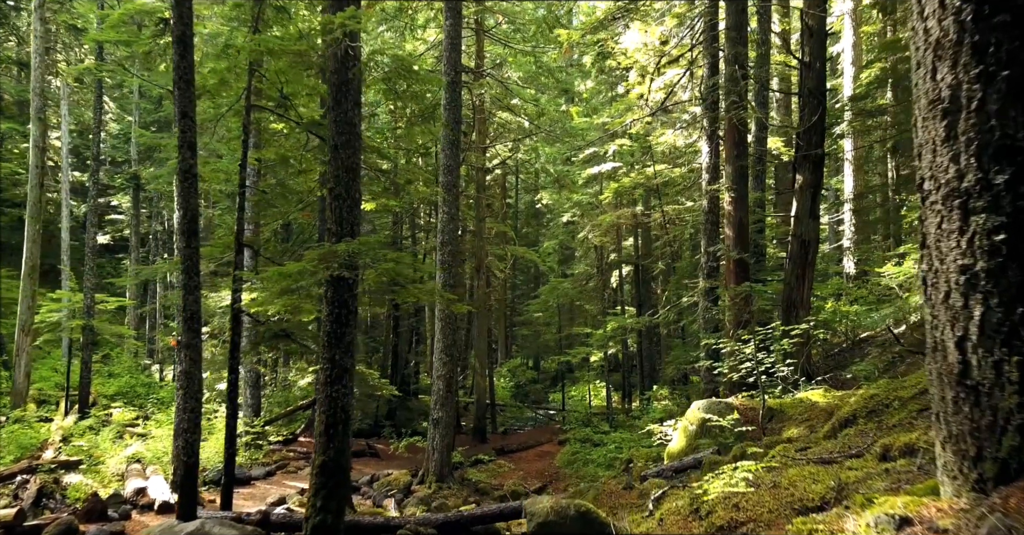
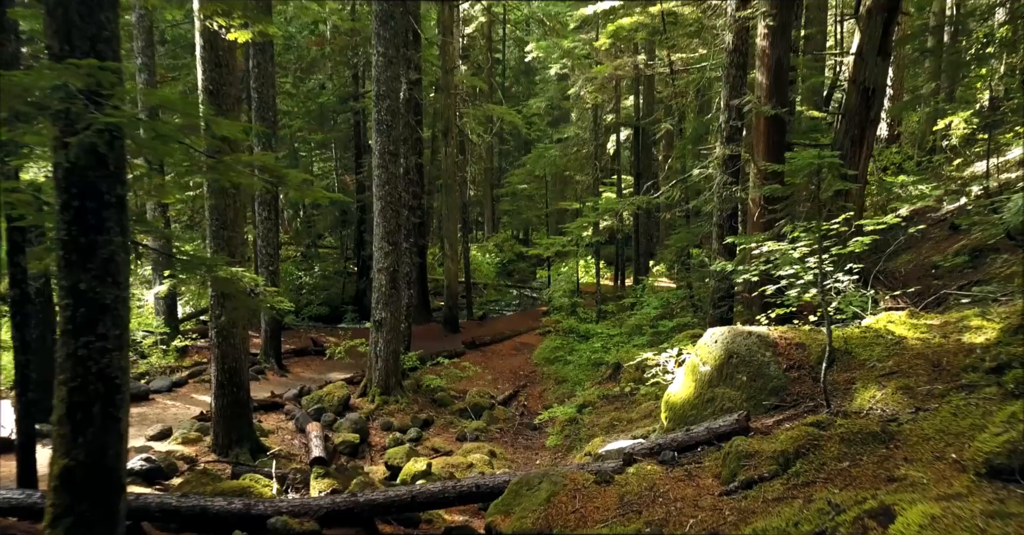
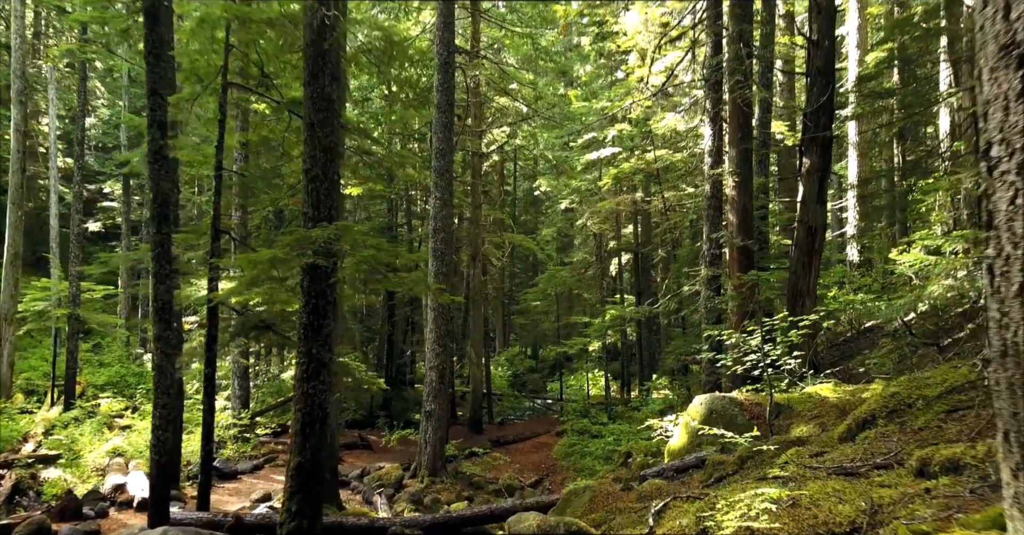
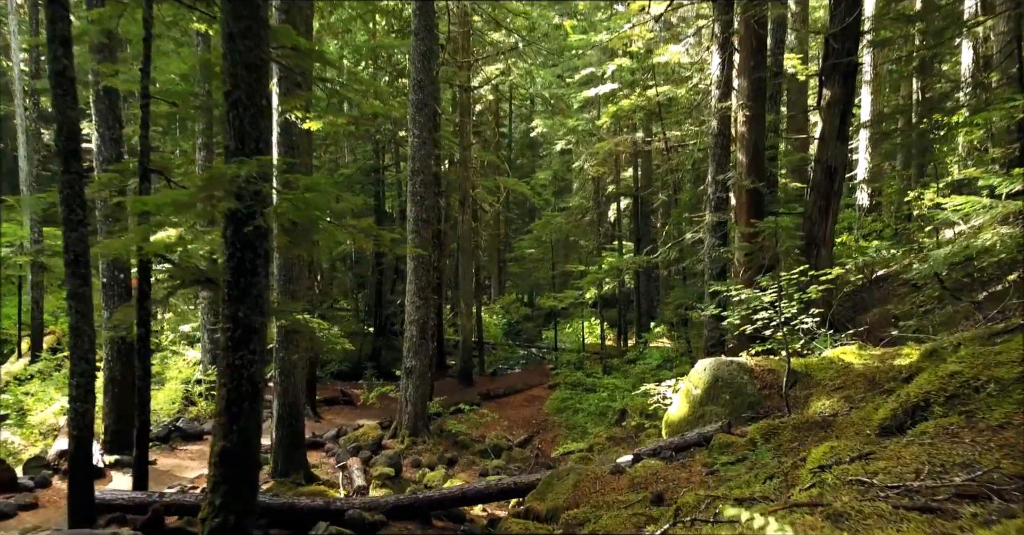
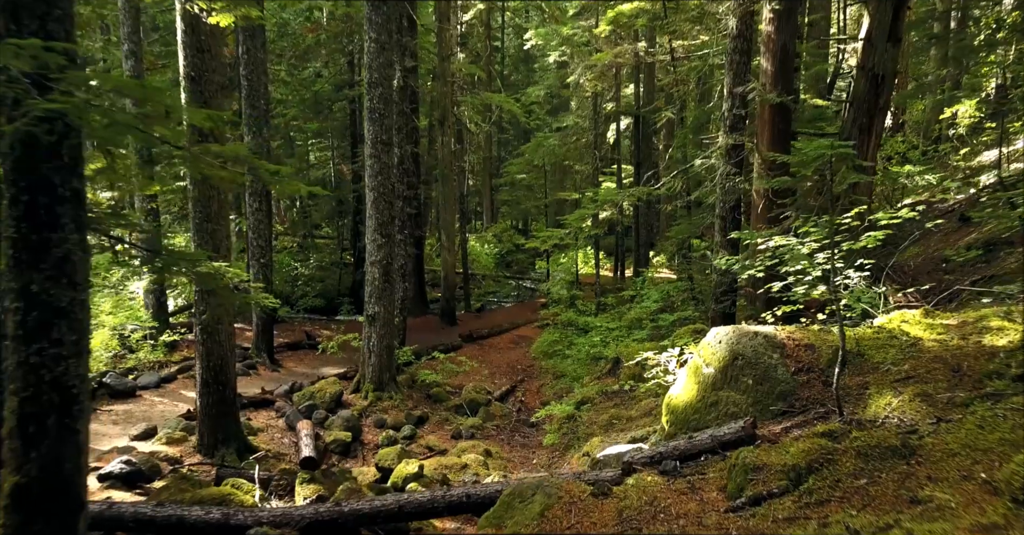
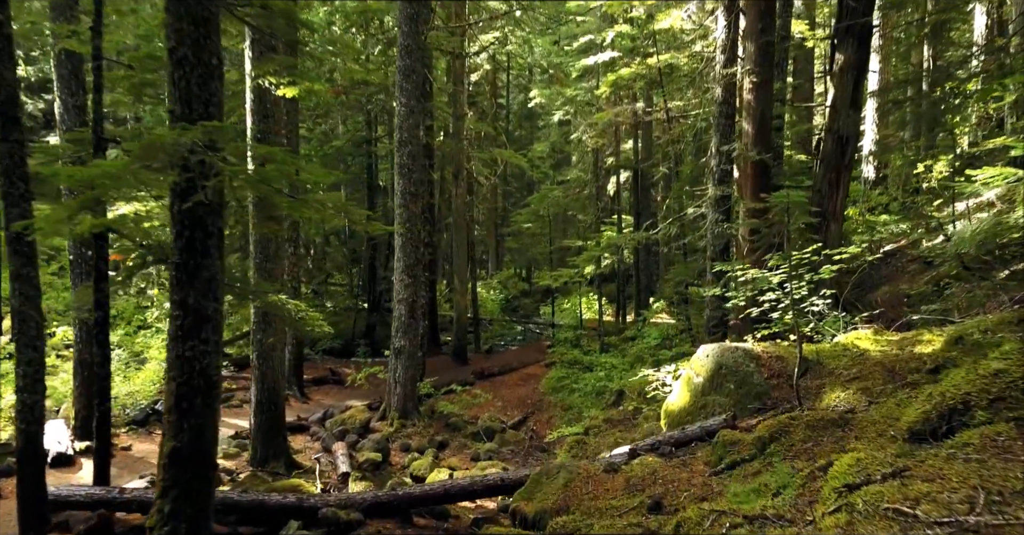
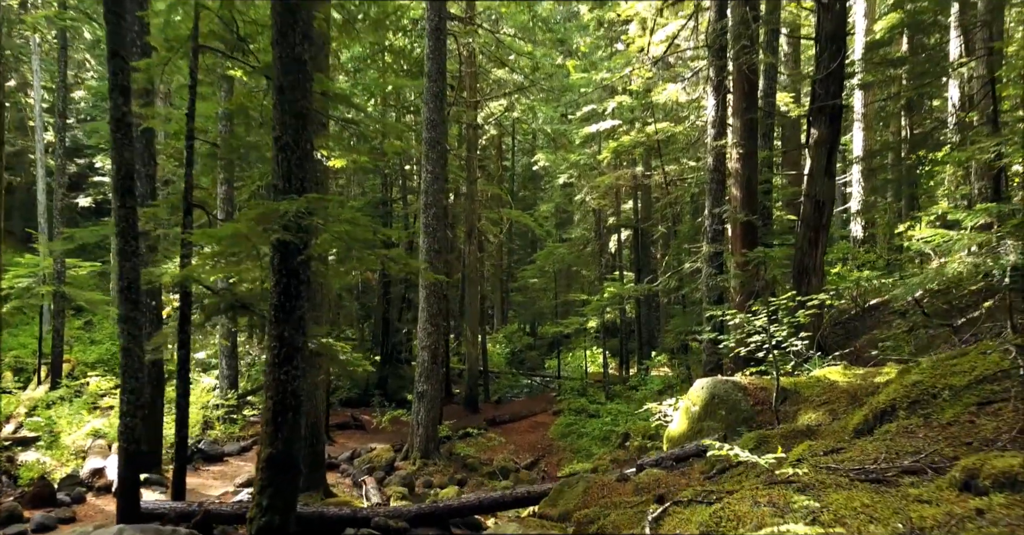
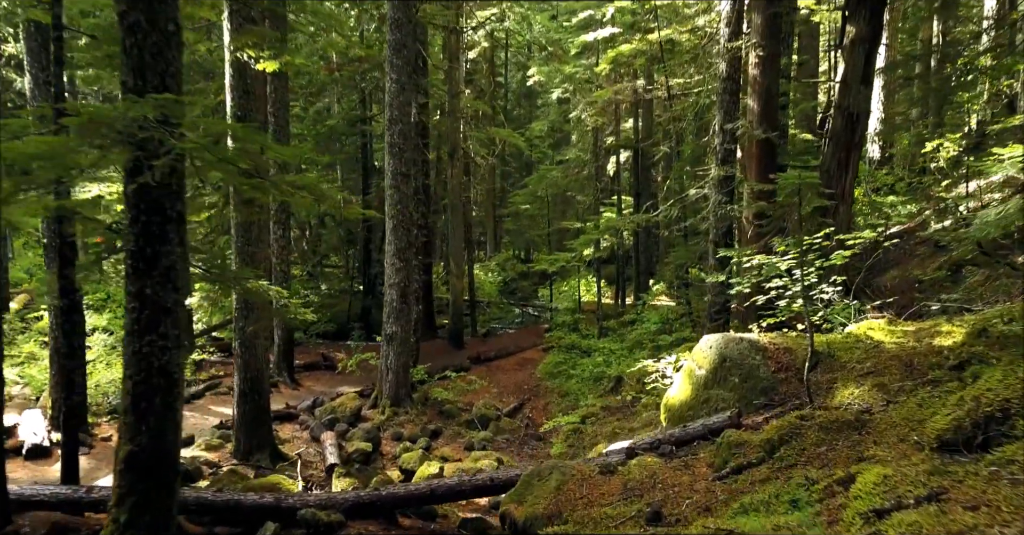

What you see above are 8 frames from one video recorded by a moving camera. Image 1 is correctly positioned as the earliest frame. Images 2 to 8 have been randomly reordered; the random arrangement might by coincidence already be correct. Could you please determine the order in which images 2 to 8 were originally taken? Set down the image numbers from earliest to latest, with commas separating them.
3, 7, 4, 6, 8, 2, 5
